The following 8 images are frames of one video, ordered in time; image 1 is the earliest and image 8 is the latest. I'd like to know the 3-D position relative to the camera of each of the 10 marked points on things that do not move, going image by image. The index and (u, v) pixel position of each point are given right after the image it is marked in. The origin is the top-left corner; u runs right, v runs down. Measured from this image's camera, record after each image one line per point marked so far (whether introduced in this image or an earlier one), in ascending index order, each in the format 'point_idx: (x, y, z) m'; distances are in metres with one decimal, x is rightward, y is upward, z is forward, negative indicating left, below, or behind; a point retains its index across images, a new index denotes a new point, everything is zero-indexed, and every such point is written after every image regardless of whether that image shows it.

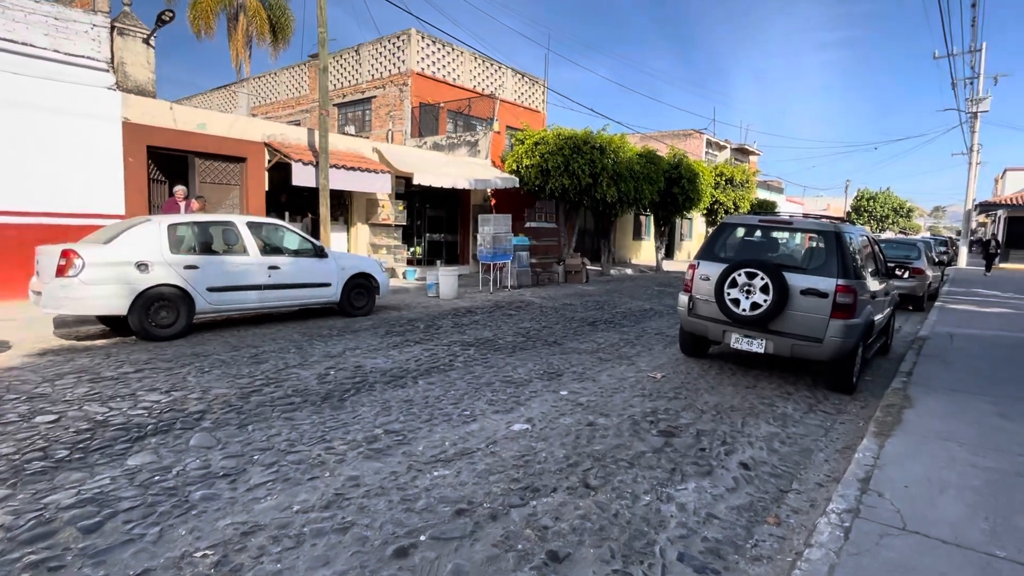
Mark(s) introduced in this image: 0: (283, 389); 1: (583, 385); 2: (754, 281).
0: (-2.2, -1.0, +5.2) m
1: (+0.7, -1.0, +5.8) m
2: (+2.5, +0.1, +5.7) m
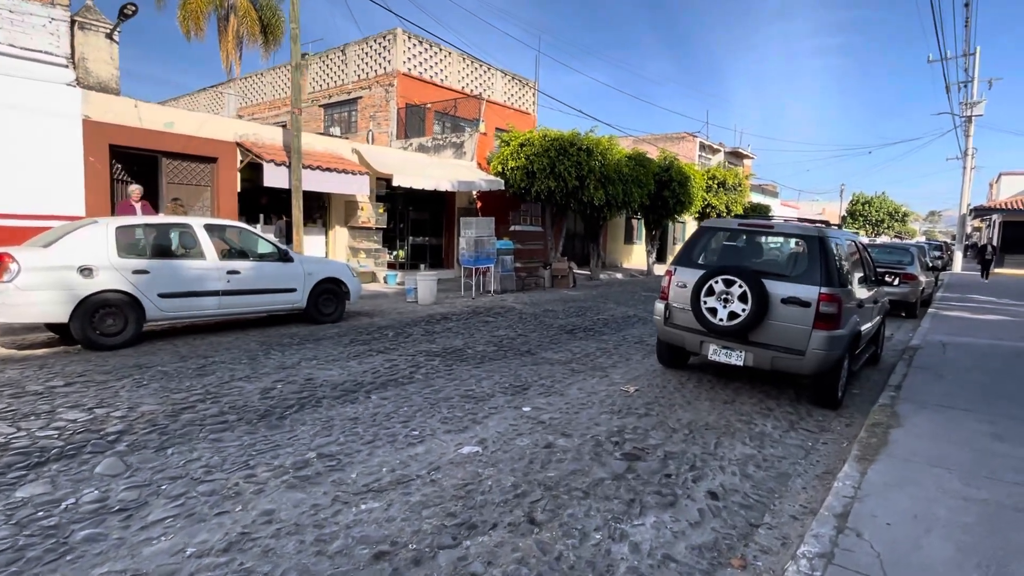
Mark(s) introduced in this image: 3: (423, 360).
0: (-2.6, -1.0, +4.8) m
1: (+0.4, -1.1, +5.4) m
2: (+2.2, 0.0, +5.4) m
3: (-1.1, -0.9, +6.6) m
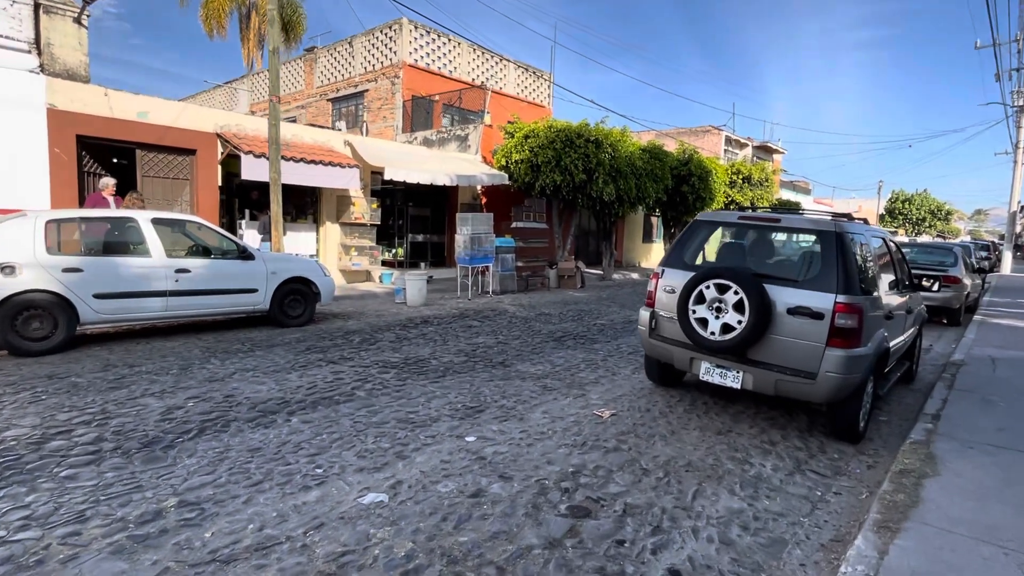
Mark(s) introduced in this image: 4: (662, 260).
0: (-3.1, -1.1, +4.1) m
1: (-0.1, -1.2, +4.5) m
2: (+1.7, -0.1, +4.4) m
3: (-1.5, -0.9, +5.8) m
4: (+1.4, +0.3, +5.2) m
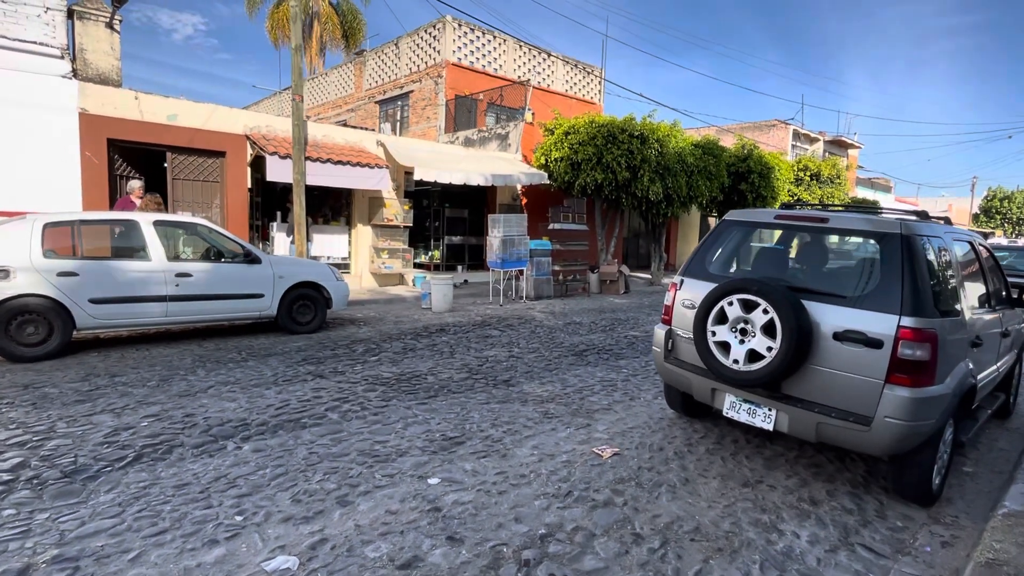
0: (-3.2, -1.1, +3.7) m
1: (-0.2, -1.2, +3.8) m
2: (+1.5, -0.2, +3.5) m
3: (-1.5, -1.0, +5.3) m
4: (+1.4, +0.2, +4.3) m
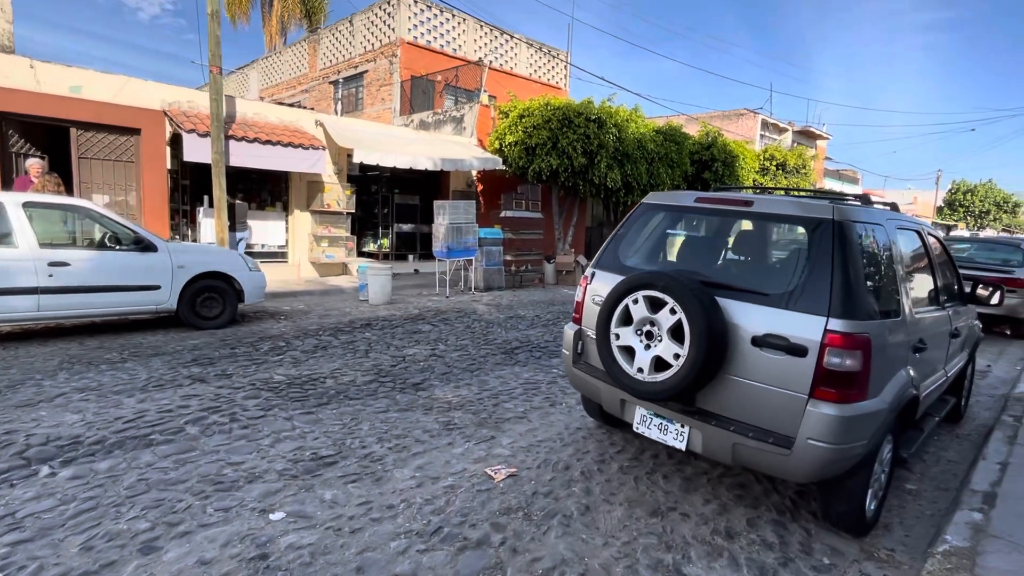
0: (-4.0, -1.1, +3.0) m
1: (-1.0, -1.2, +3.2) m
2: (+0.8, -0.2, +2.9) m
3: (-2.3, -0.9, +4.6) m
4: (+0.6, +0.2, +3.8) m
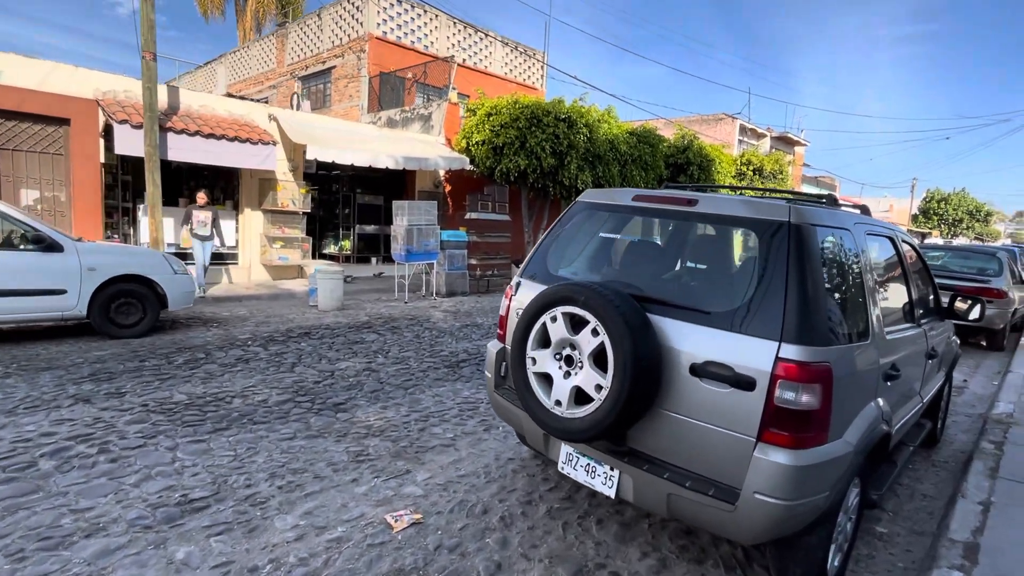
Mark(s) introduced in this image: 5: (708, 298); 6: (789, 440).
0: (-4.5, -1.1, +2.3) m
1: (-1.5, -1.3, +2.6) m
2: (+0.3, -0.2, +2.4) m
3: (-2.8, -1.0, +4.0) m
4: (+0.1, +0.1, +3.2) m
5: (+0.9, 0.0, +2.5) m
6: (+1.1, -0.6, +2.2) m
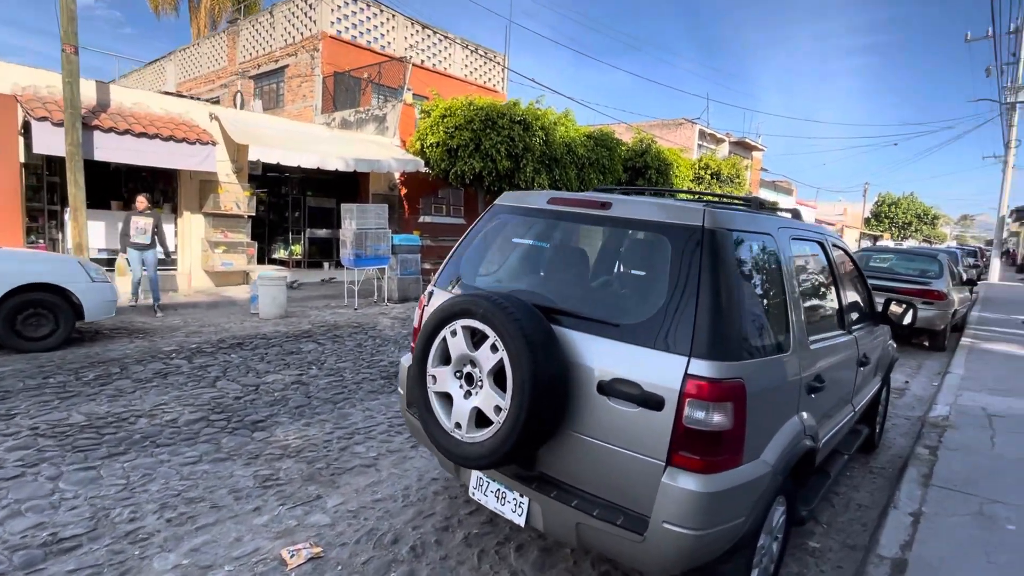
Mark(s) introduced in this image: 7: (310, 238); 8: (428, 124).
0: (-4.9, -1.2, +1.8) m
1: (-1.9, -1.3, +2.3) m
2: (-0.1, -0.3, +2.2) m
3: (-3.3, -1.1, +3.6) m
4: (-0.4, +0.1, +3.0) m
5: (+0.5, -0.1, +2.3) m
6: (+0.7, -0.6, +2.0) m
7: (-4.8, +1.2, +13.0) m
8: (-1.9, +3.7, +12.4) m
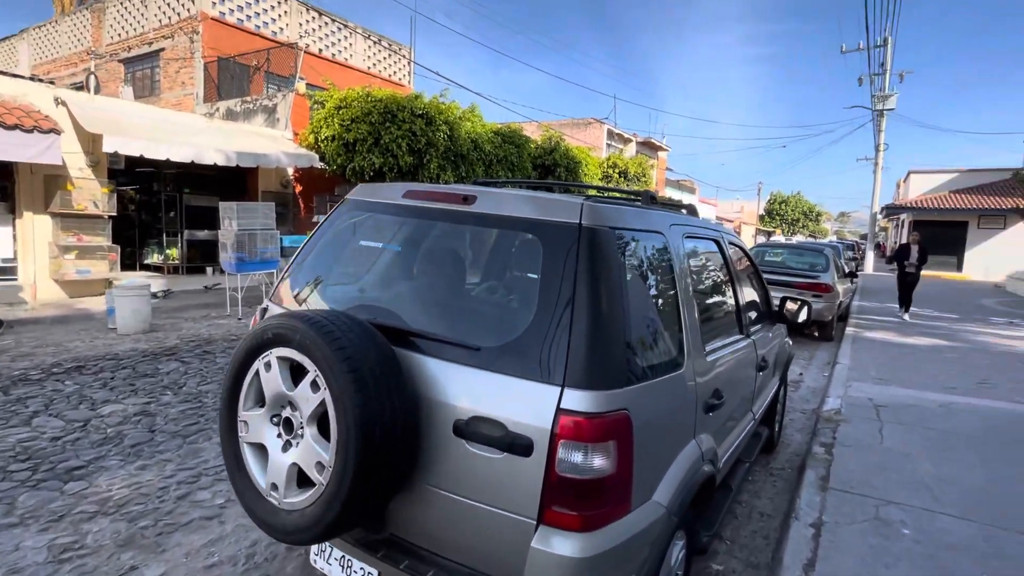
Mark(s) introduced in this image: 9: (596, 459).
0: (-5.3, -1.4, +0.6) m
1: (-2.4, -1.4, +1.5) m
2: (-0.6, -0.3, +1.7) m
3: (-4.0, -1.2, +2.6) m
4: (-1.1, 0.0, +2.4) m
5: (-0.1, -0.1, +1.9) m
6: (+0.2, -0.7, +1.6) m
7: (-6.9, +1.0, +11.7) m
8: (-4.0, +3.6, +11.5) m
9: (+0.3, -0.5, +1.6) m
